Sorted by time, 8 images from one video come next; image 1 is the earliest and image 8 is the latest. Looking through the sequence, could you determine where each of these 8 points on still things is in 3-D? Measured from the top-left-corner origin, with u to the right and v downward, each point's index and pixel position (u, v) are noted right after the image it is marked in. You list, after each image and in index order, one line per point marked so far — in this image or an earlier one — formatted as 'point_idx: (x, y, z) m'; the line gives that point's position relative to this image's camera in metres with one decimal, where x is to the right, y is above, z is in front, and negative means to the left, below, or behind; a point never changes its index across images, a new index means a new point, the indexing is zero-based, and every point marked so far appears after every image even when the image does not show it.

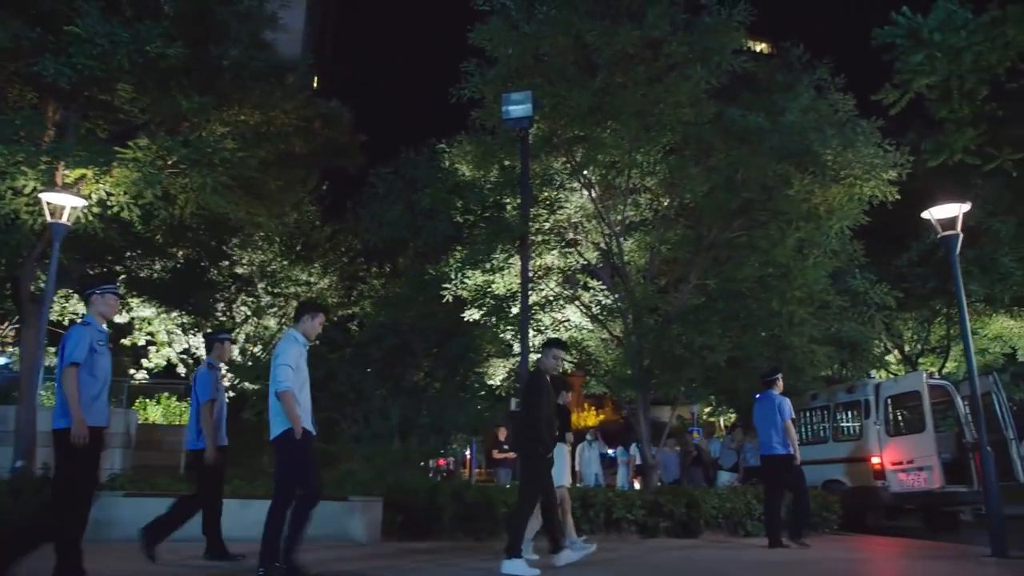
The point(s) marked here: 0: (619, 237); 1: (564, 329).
0: (+2.1, +1.0, +15.1) m
1: (+1.0, -0.8, +15.1) m
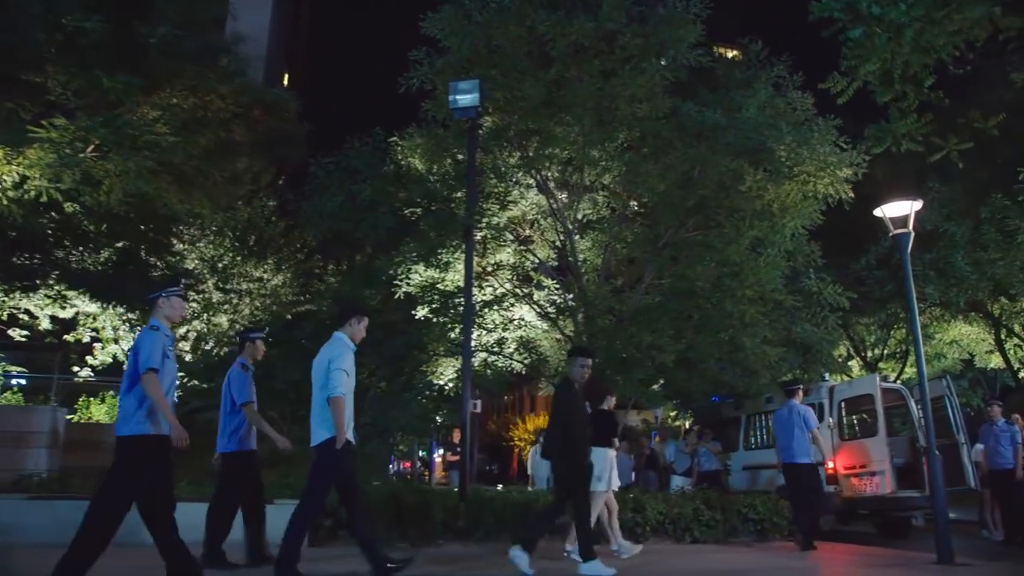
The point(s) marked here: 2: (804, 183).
0: (+1.2, +1.0, +14.7) m
1: (+0.1, -0.7, +14.7) m
2: (+4.9, +1.9, +13.4) m
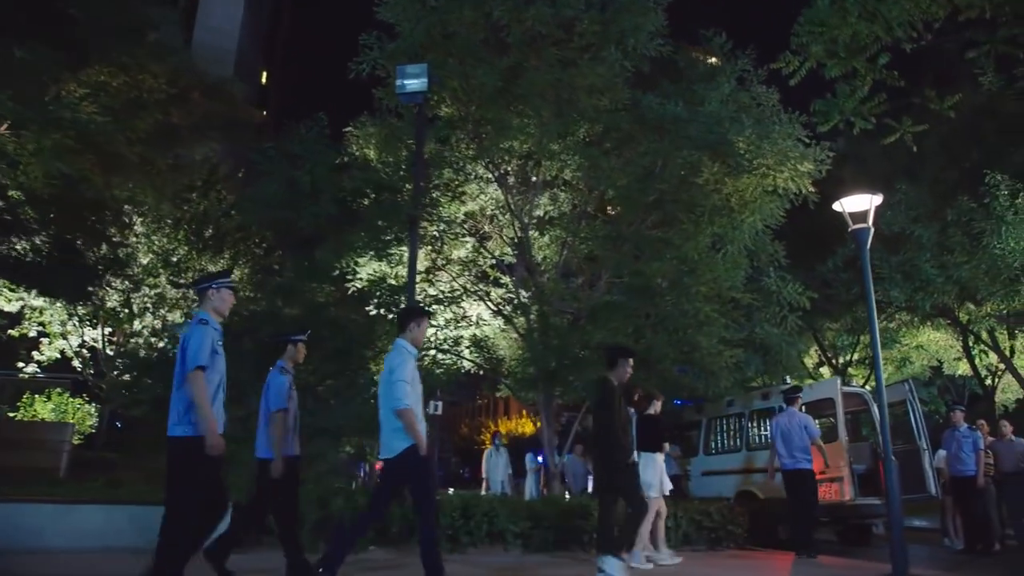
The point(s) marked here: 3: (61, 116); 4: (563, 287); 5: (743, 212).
0: (+0.4, +1.0, +14.2) m
1: (-0.8, -0.7, +14.1) m
2: (+4.1, +1.9, +13.0) m
3: (-5.8, +2.2, +10.2) m
4: (+0.8, 0.0, +13.1) m
5: (+3.8, +1.3, +12.8) m
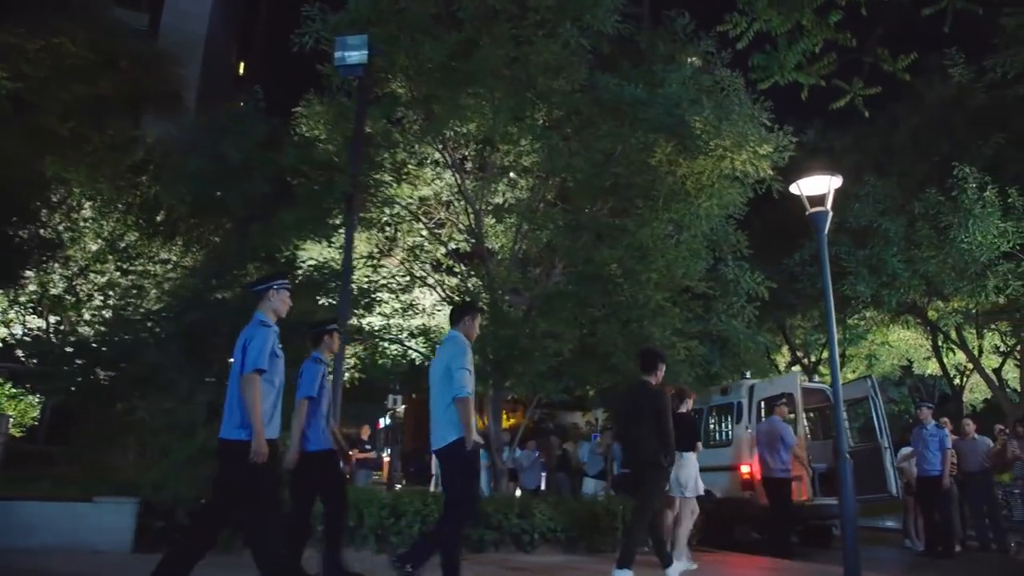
0: (-0.4, +1.2, +13.6) m
1: (-1.6, -0.5, +13.5) m
2: (+3.3, +2.1, +12.4) m
3: (-6.5, +2.5, +9.4) m
4: (0.0, +0.2, +12.5) m
5: (+3.0, +1.4, +12.3) m
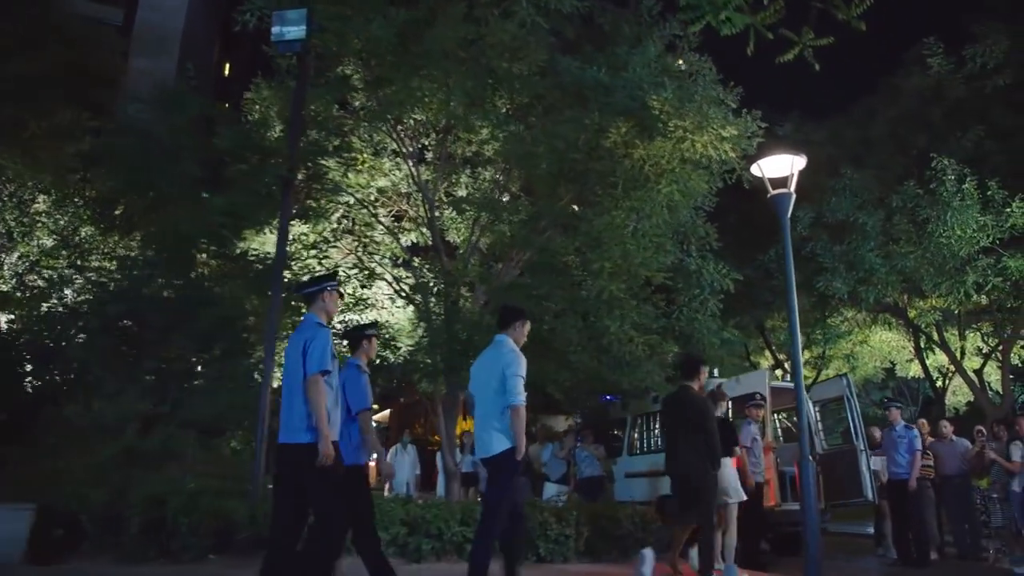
0: (-1.1, +1.3, +13.0) m
1: (-2.3, -0.4, +12.8) m
2: (+2.7, +2.2, +11.8) m
3: (-7.2, +2.6, +8.7) m
4: (-0.7, +0.3, +11.8) m
5: (+2.3, +1.5, +11.7) m
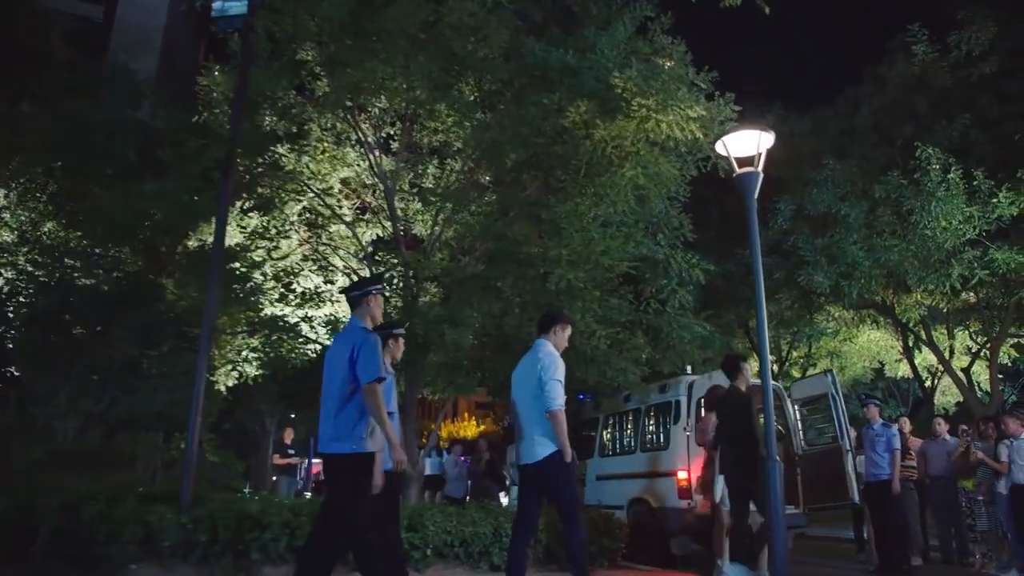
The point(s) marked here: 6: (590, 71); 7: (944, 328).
0: (-1.7, +1.4, +12.4) m
1: (-2.9, -0.3, +12.2) m
2: (+2.1, +2.3, +11.3) m
3: (-7.7, +2.8, +8.1) m
4: (-1.2, +0.4, +11.3) m
5: (+1.7, +1.7, +11.1) m
6: (+1.1, +3.1, +11.2) m
7: (+10.7, -1.0, +19.4) m
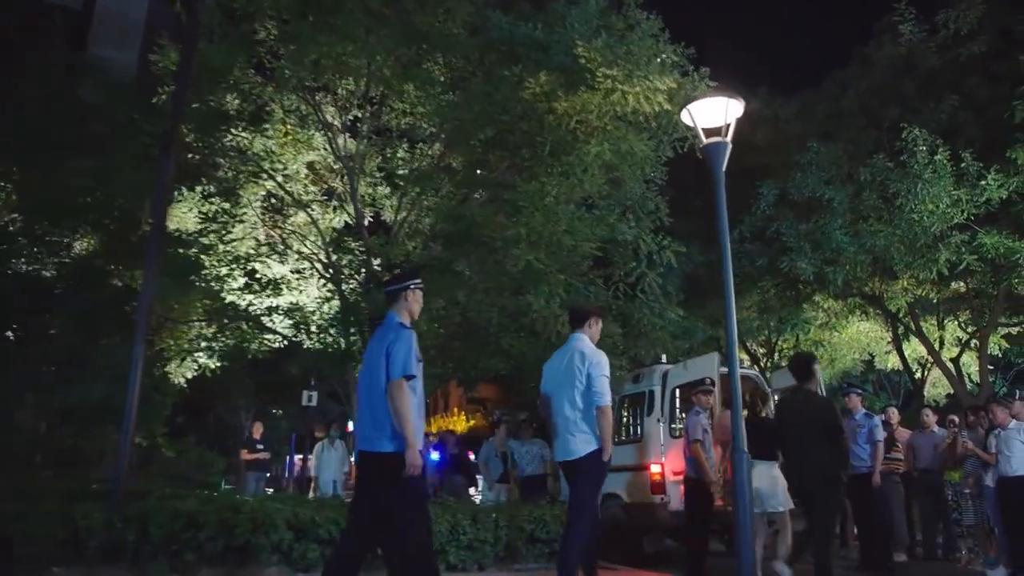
0: (-2.1, +1.6, +11.8) m
1: (-3.3, -0.1, +11.7) m
2: (+1.6, +2.5, +10.8) m
3: (-8.2, +2.9, +7.5) m
4: (-1.7, +0.6, +10.7) m
5: (+1.3, +1.9, +10.6) m
6: (+0.7, +3.3, +10.7) m
7: (+10.2, -0.7, +18.9) m
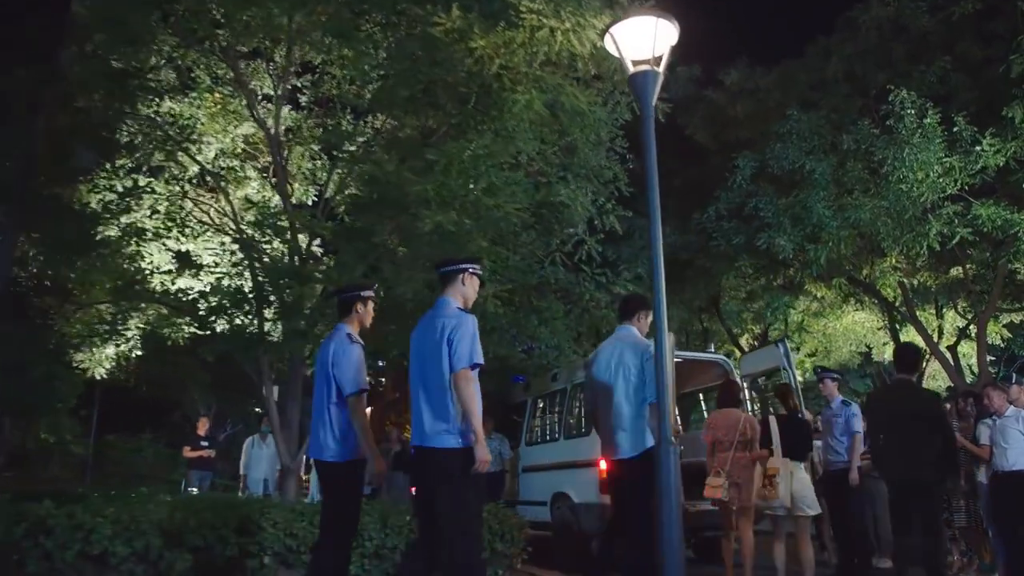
0: (-2.9, +1.9, +10.7) m
1: (-4.1, +0.2, +10.6) m
2: (+0.8, +2.8, +9.6) m
3: (-9.0, +3.1, +6.4) m
4: (-2.5, +0.9, +9.6) m
5: (+0.5, +2.2, +9.5) m
6: (-0.1, +3.6, +9.6) m
7: (+9.5, -0.4, +17.7) m
